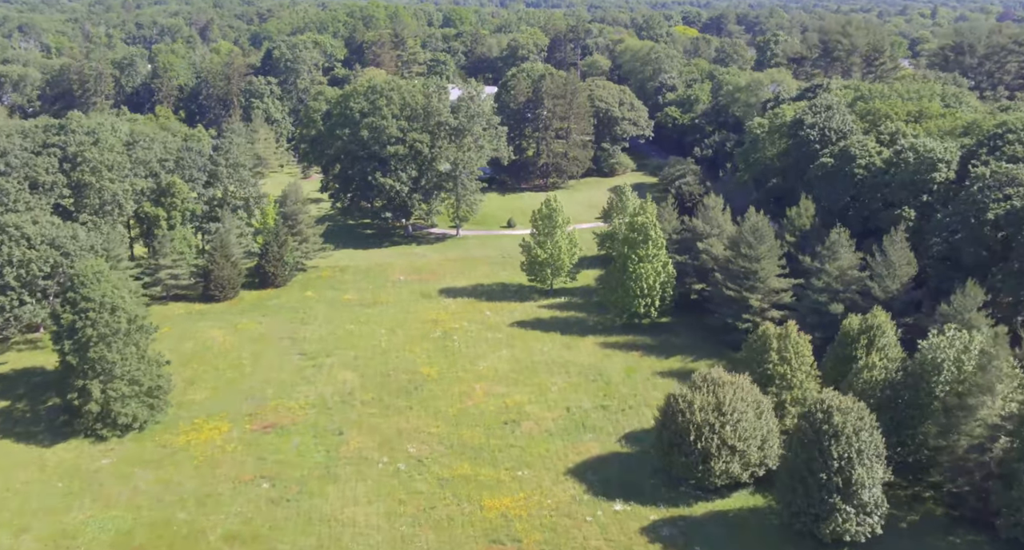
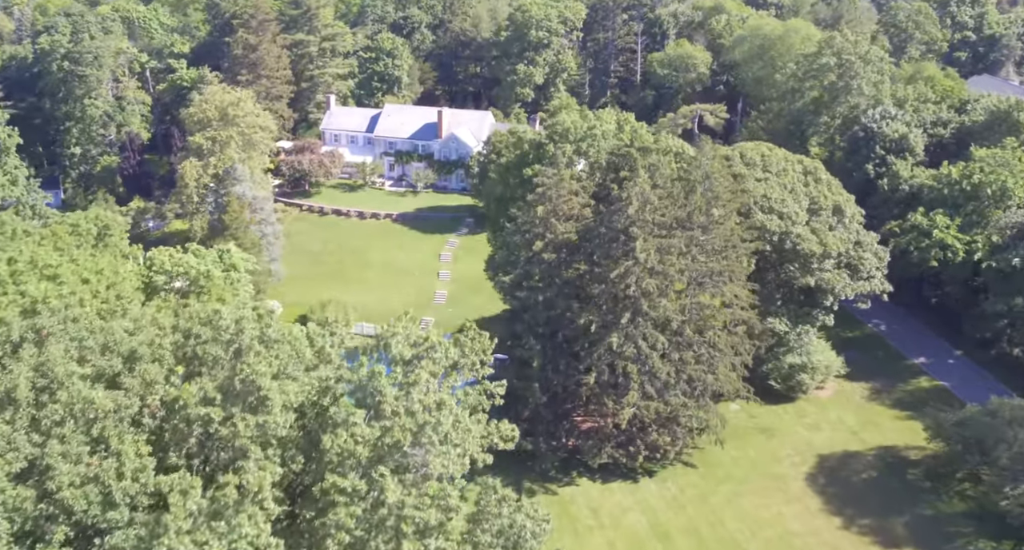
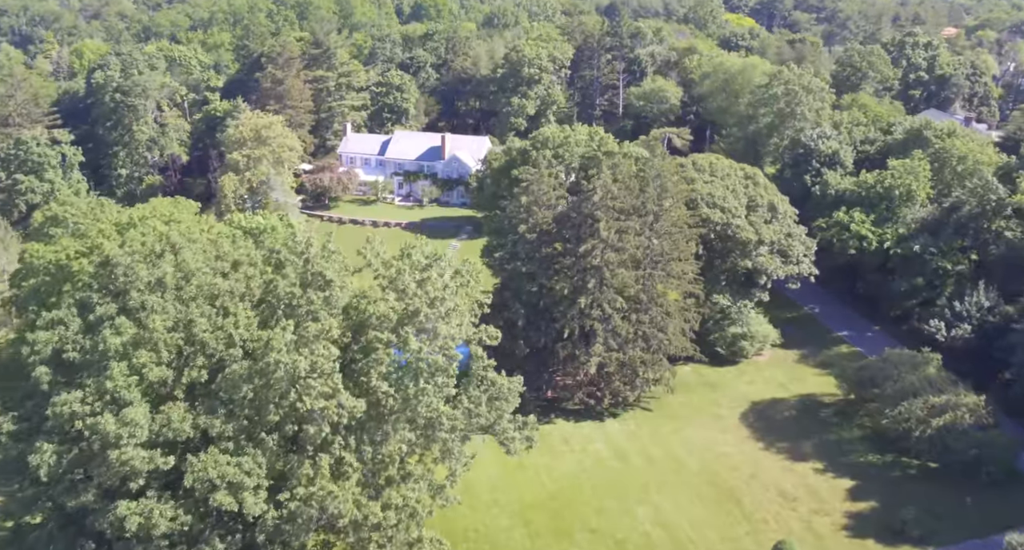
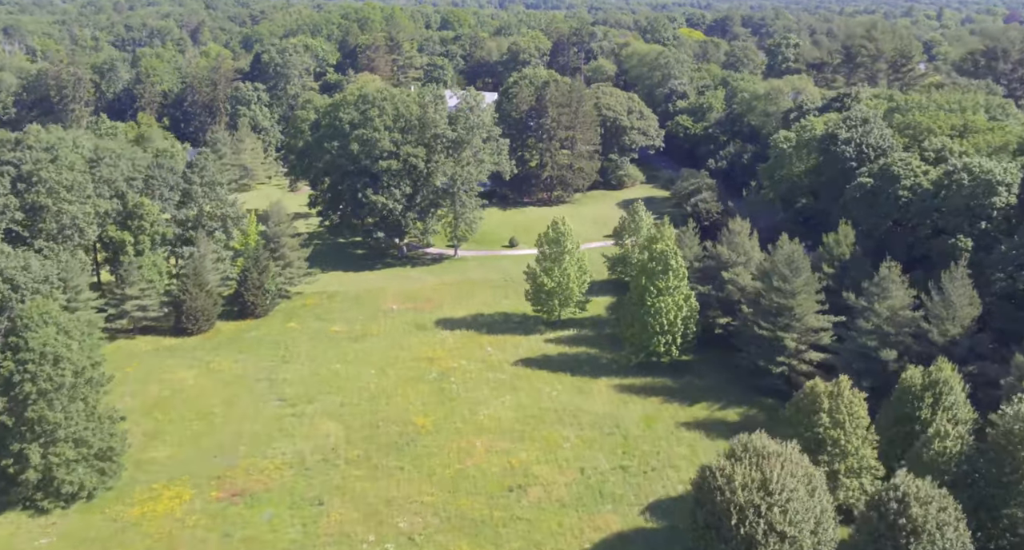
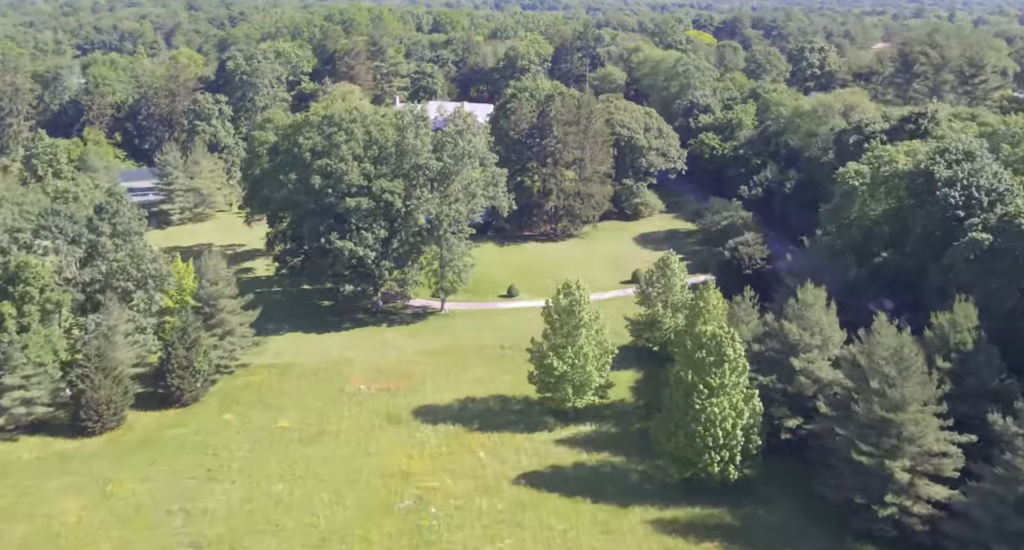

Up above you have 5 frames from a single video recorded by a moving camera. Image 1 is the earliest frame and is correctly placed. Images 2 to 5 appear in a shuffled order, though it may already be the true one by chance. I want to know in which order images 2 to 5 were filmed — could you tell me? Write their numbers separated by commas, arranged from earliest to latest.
4, 5, 3, 2
